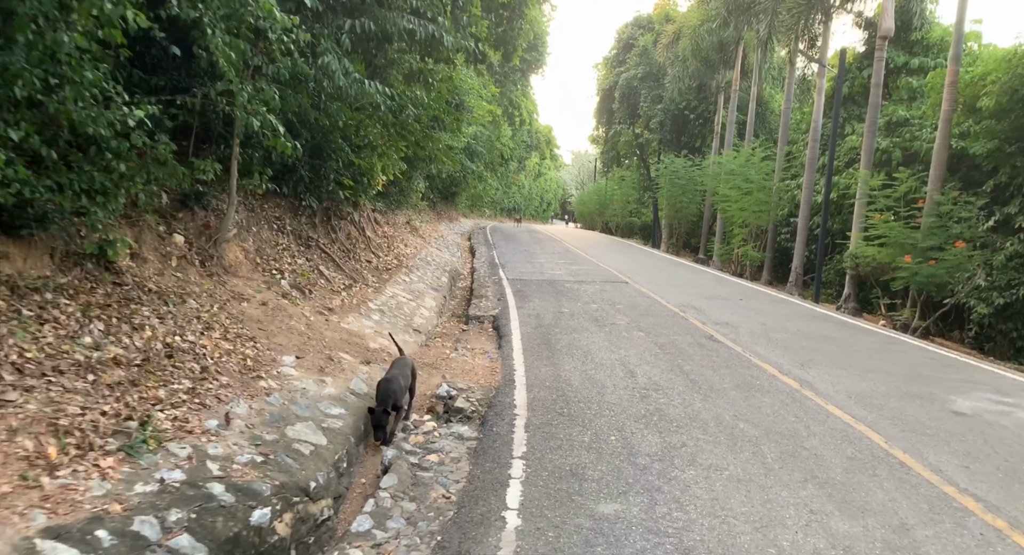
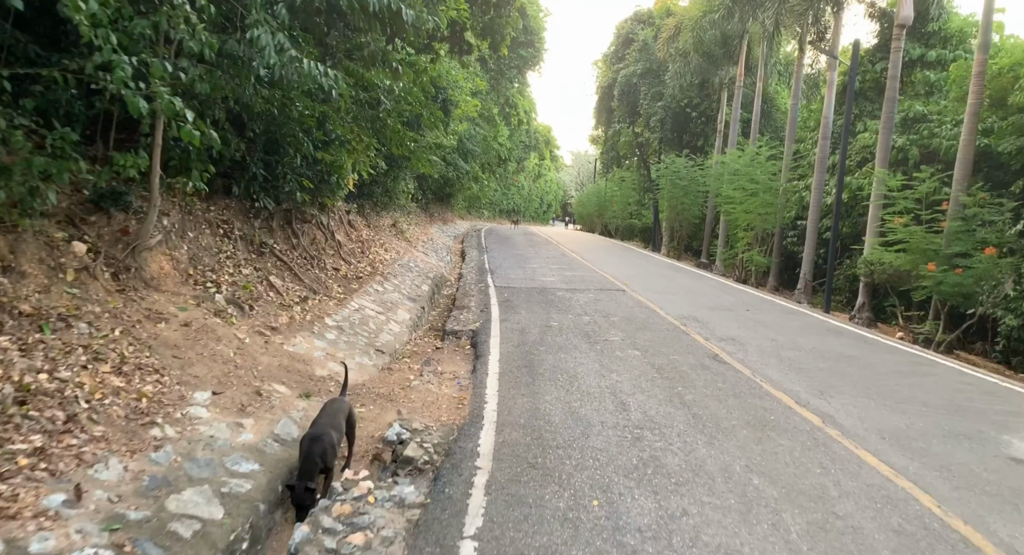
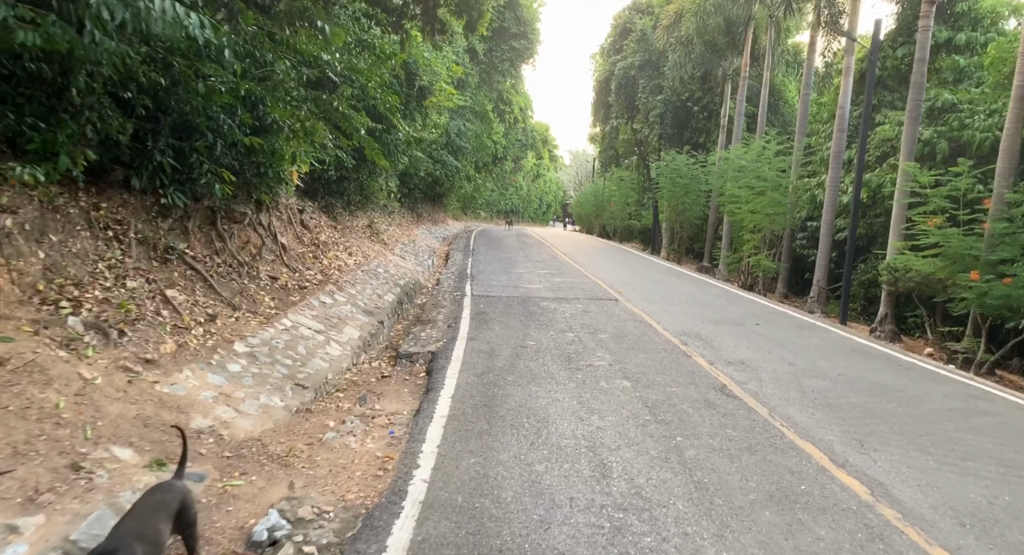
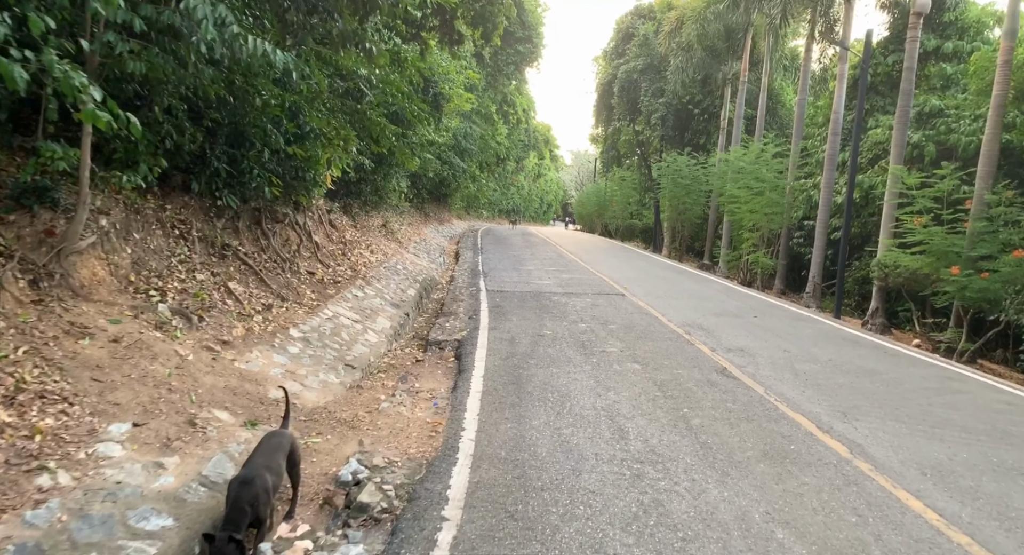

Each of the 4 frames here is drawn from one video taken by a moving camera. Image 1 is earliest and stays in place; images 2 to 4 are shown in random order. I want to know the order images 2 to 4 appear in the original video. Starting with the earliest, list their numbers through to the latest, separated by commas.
2, 4, 3
